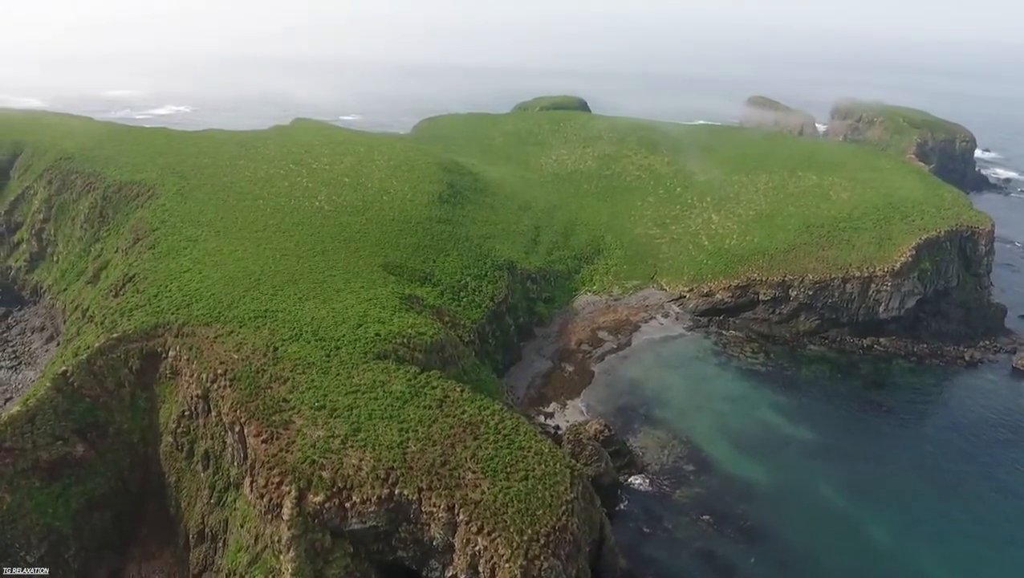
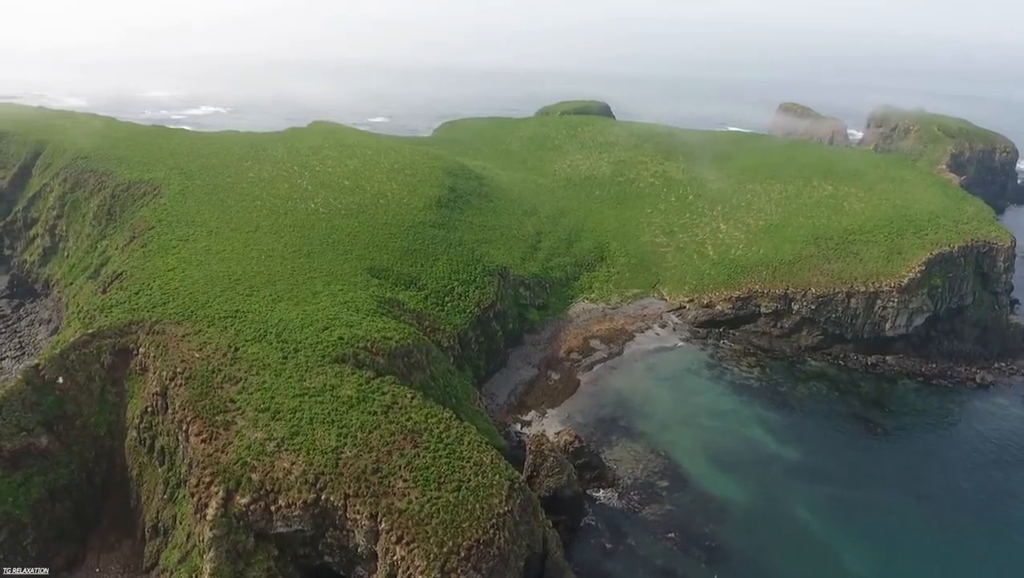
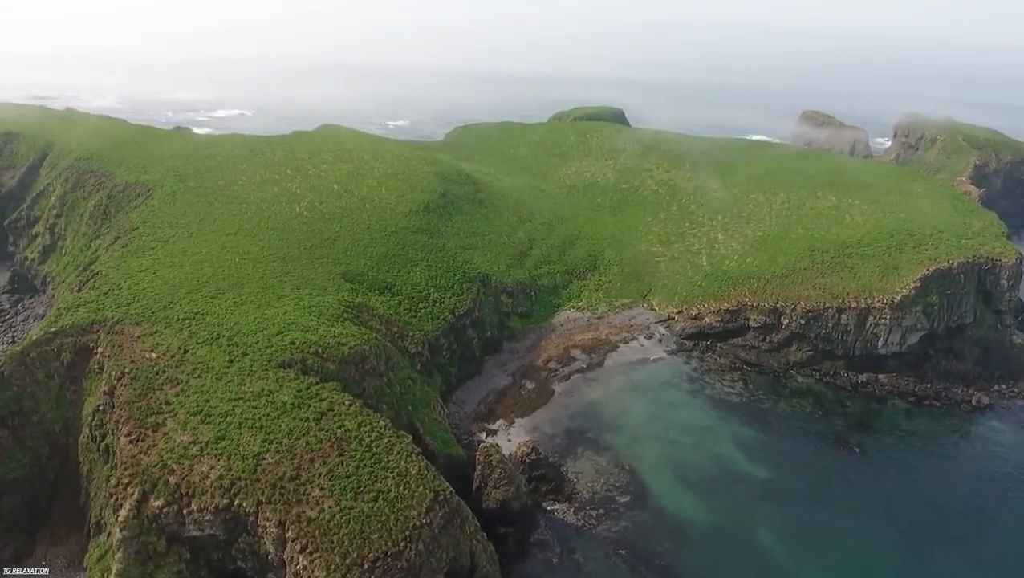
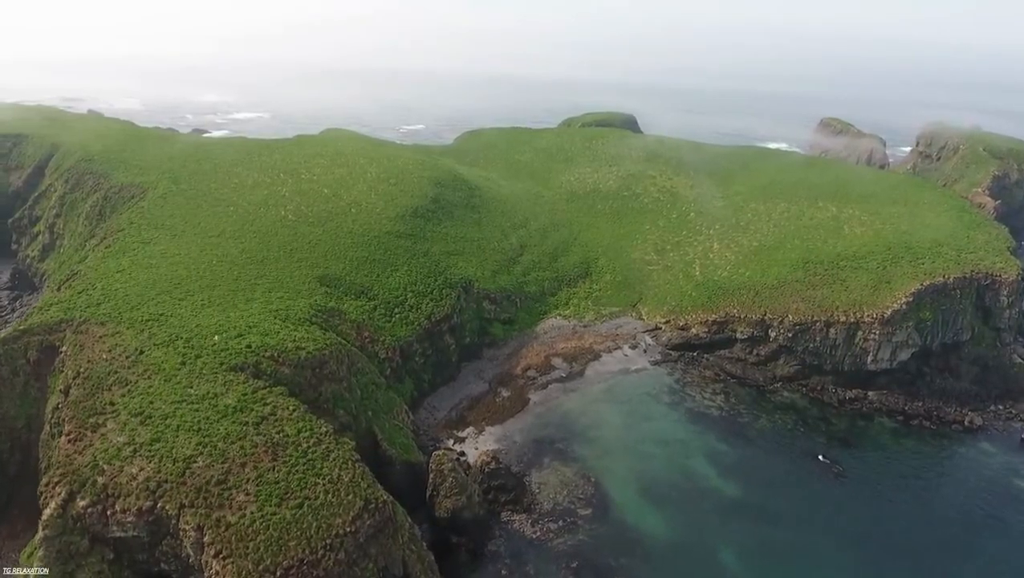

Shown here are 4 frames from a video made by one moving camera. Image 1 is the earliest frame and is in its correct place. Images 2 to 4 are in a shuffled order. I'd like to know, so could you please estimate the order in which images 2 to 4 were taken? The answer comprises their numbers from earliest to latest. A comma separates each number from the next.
2, 3, 4
